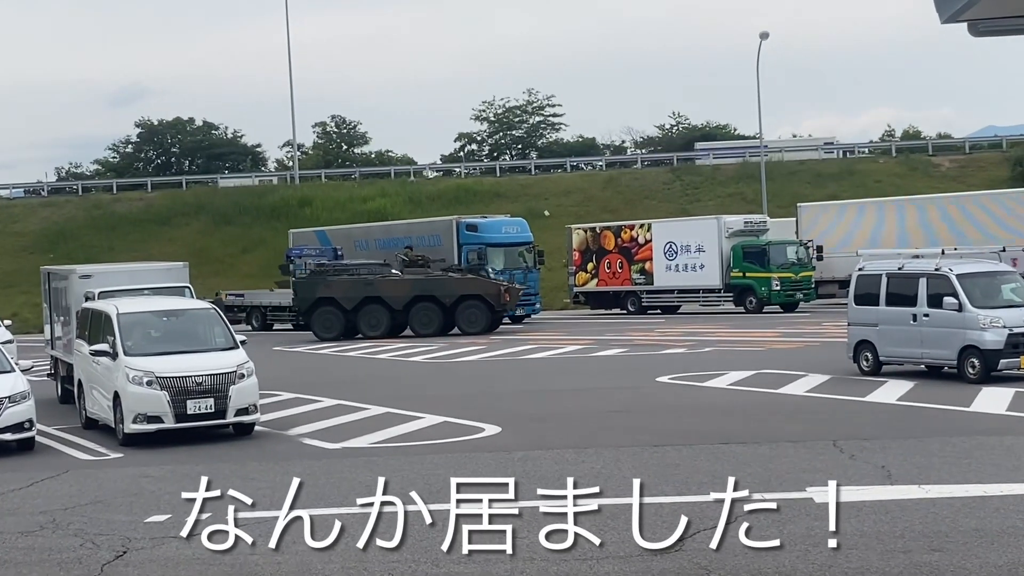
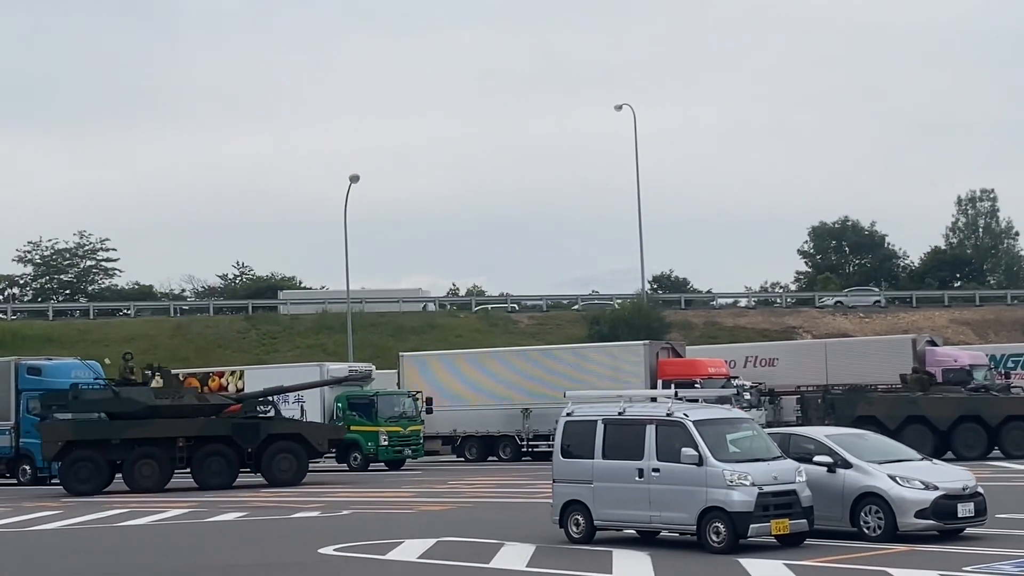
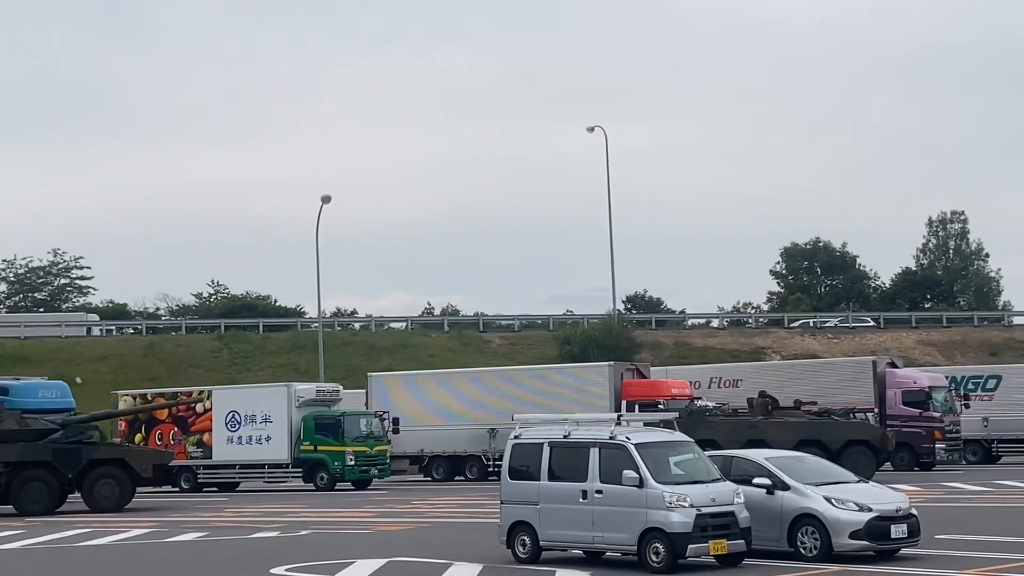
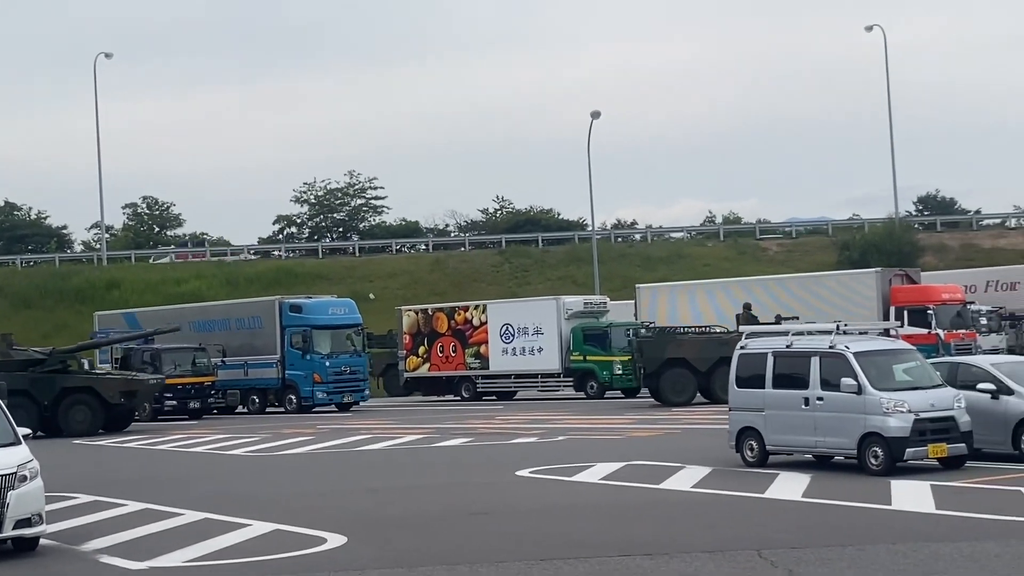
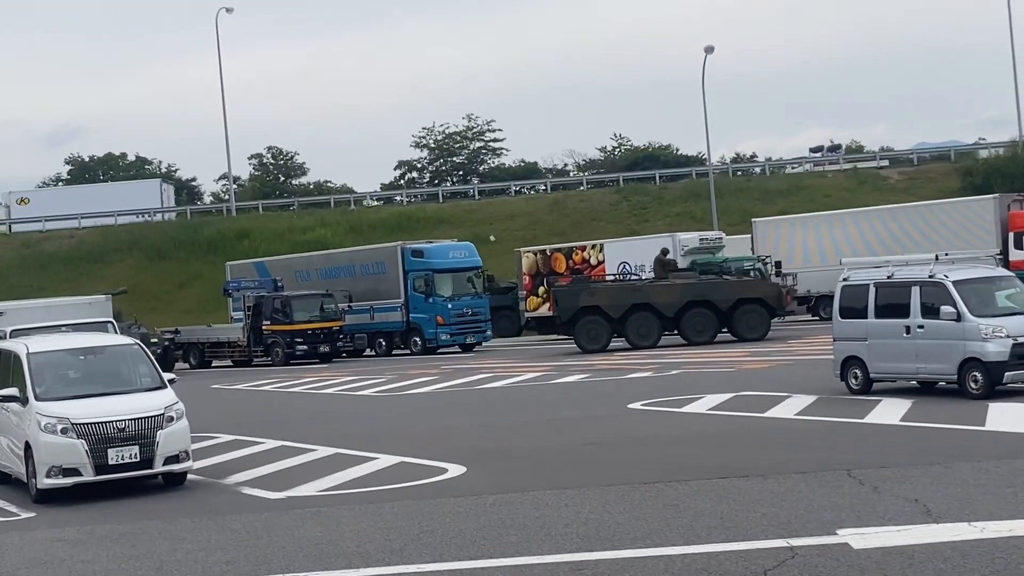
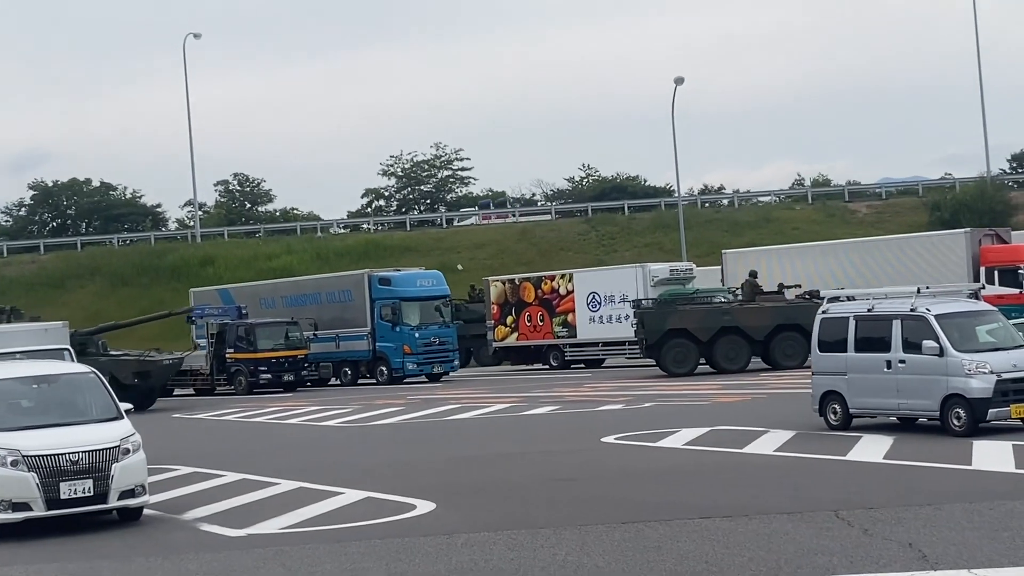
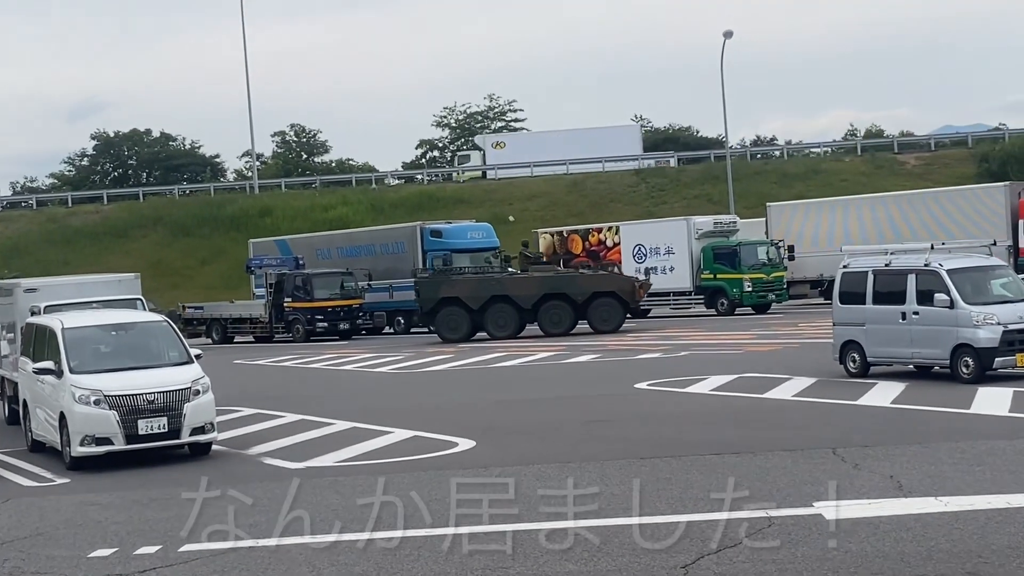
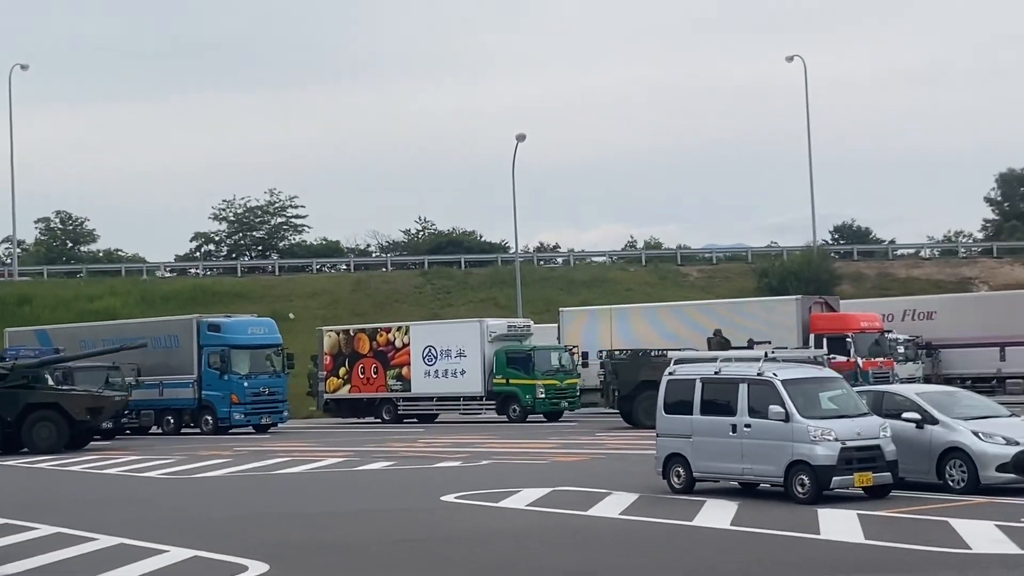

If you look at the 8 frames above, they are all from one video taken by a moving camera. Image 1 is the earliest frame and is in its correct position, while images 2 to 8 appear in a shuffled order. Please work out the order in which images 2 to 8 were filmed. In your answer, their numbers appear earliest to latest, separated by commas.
7, 5, 6, 4, 8, 3, 2
